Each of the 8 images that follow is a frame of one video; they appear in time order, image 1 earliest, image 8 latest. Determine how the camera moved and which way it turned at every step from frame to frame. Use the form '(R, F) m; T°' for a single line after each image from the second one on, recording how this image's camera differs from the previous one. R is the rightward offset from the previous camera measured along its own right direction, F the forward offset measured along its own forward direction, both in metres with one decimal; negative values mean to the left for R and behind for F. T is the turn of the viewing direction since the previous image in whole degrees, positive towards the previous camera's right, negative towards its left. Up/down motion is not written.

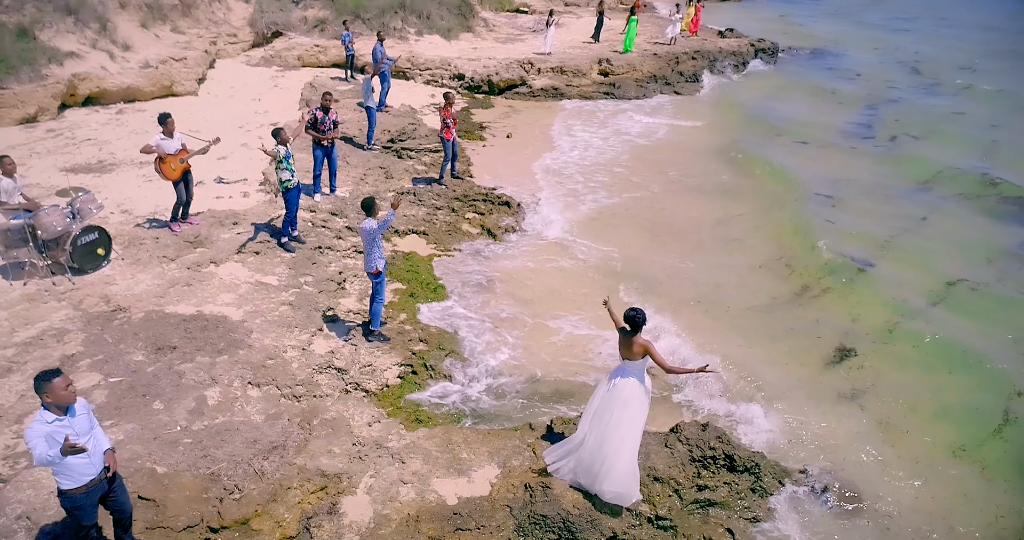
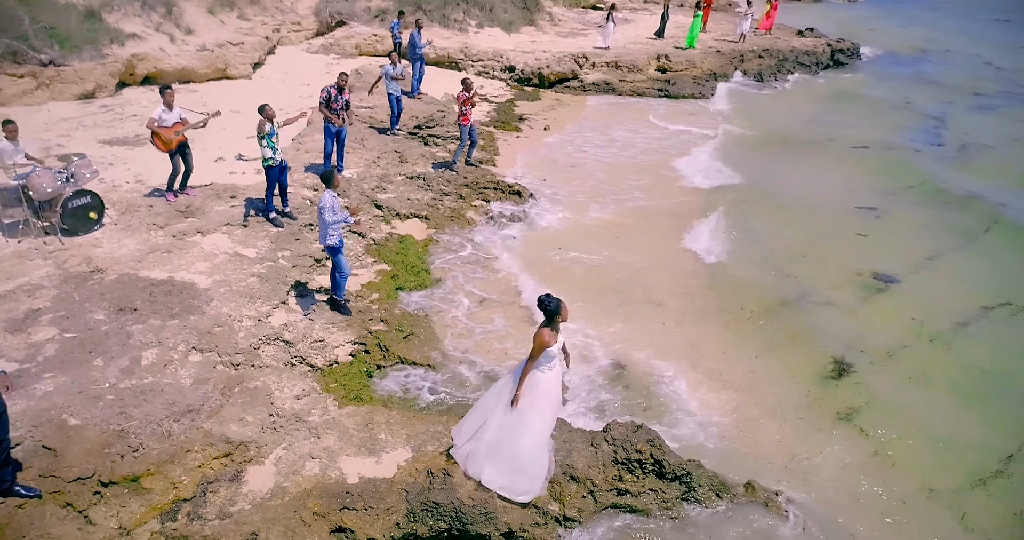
(+1.2, +0.3) m; -7°
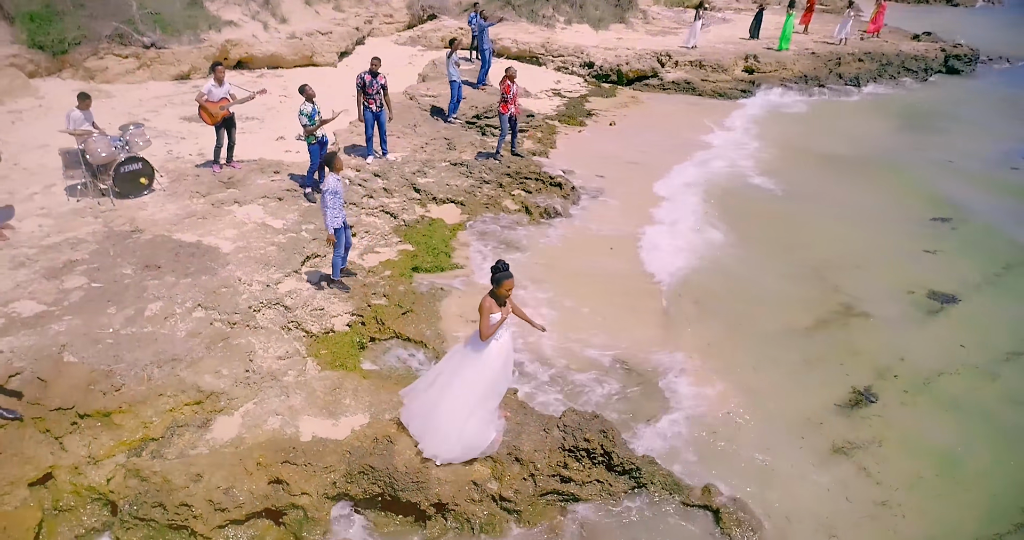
(+1.1, +0.1) m; -8°
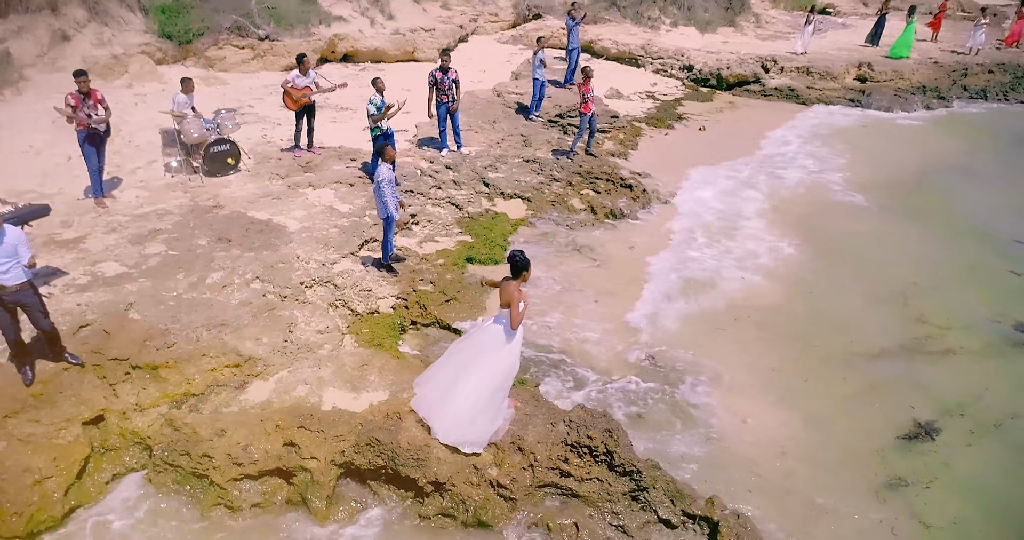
(+0.7, 0.0) m; -9°
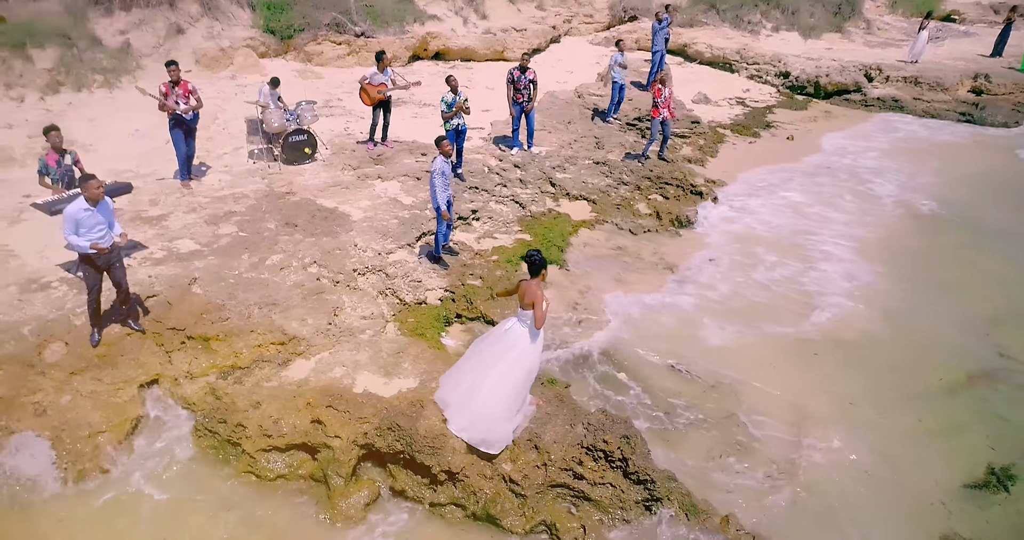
(+0.5, 0.0) m; -8°
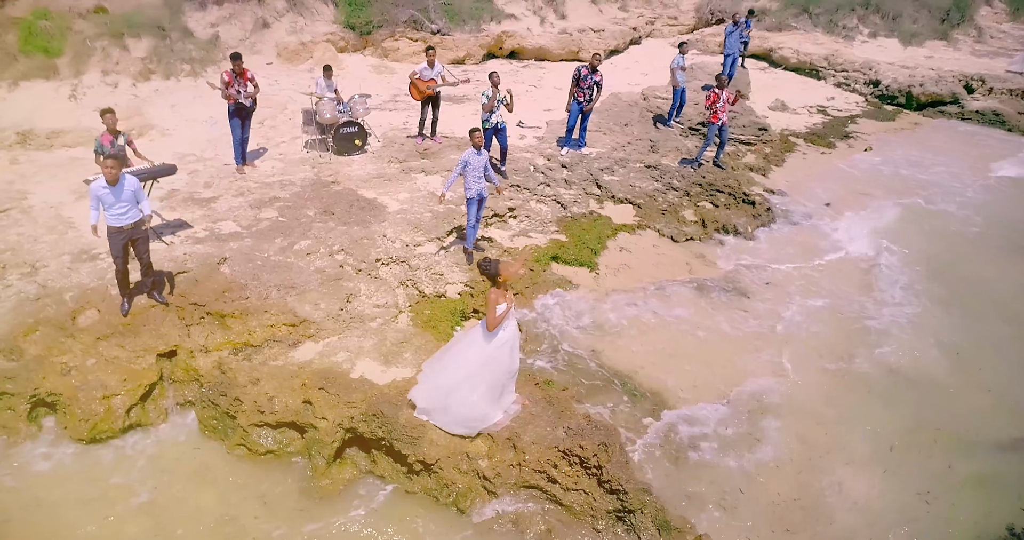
(+0.8, +0.1) m; -7°
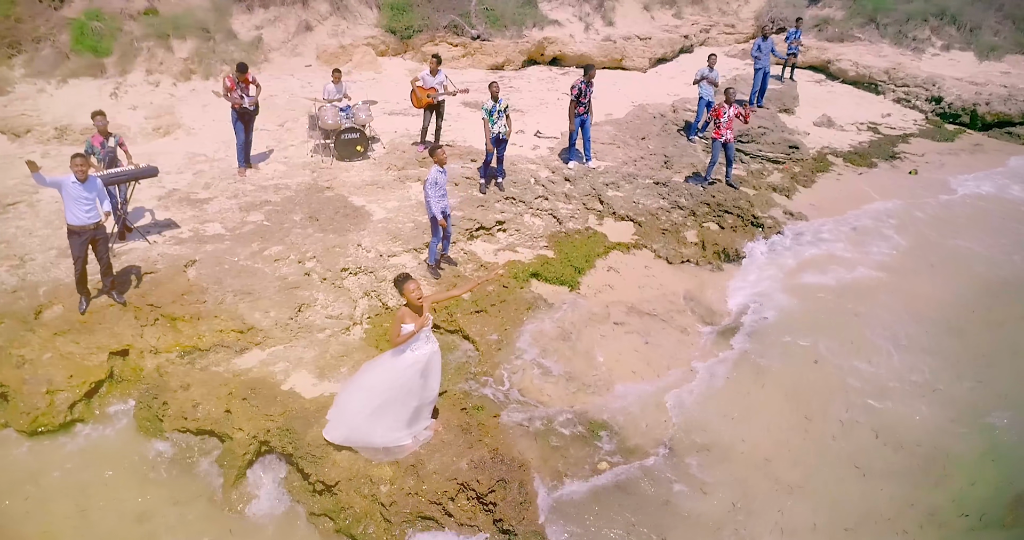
(+1.2, +0.2) m; -6°
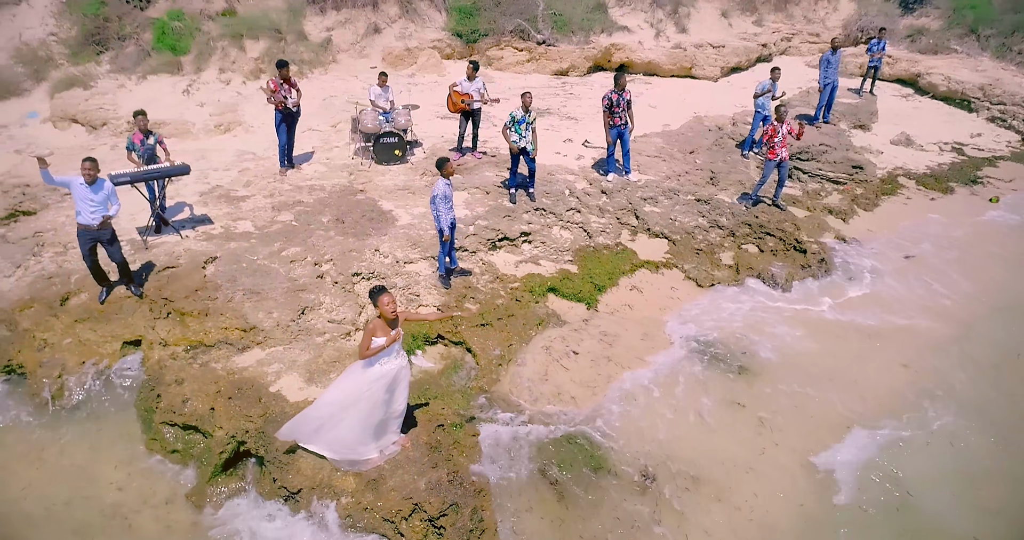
(+0.8, +0.2) m; -7°
